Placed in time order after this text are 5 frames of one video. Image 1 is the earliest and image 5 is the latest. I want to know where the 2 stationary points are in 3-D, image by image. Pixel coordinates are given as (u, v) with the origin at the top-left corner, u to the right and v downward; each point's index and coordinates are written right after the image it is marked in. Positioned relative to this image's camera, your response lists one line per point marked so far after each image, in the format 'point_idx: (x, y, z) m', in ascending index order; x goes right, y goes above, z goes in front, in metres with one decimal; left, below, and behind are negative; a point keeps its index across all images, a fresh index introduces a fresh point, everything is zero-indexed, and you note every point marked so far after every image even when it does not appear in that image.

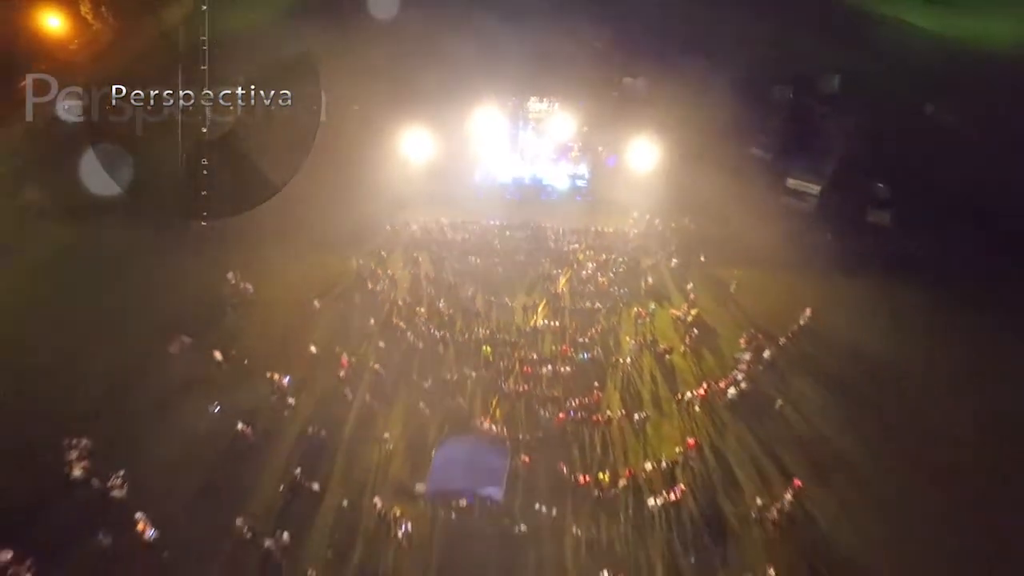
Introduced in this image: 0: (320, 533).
0: (-2.4, -2.9, +7.5) m
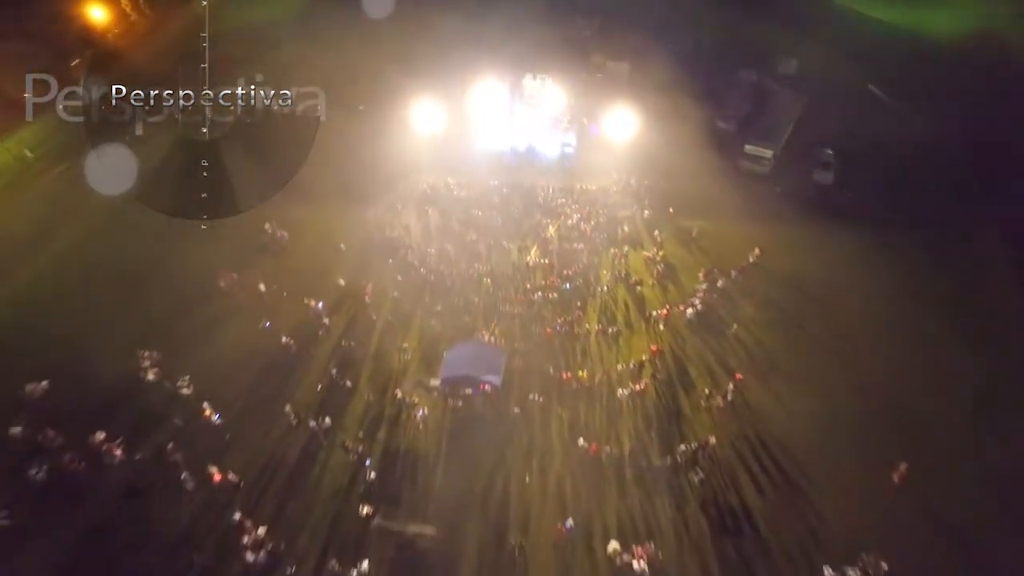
0: (-2.4, -1.9, +9.3) m
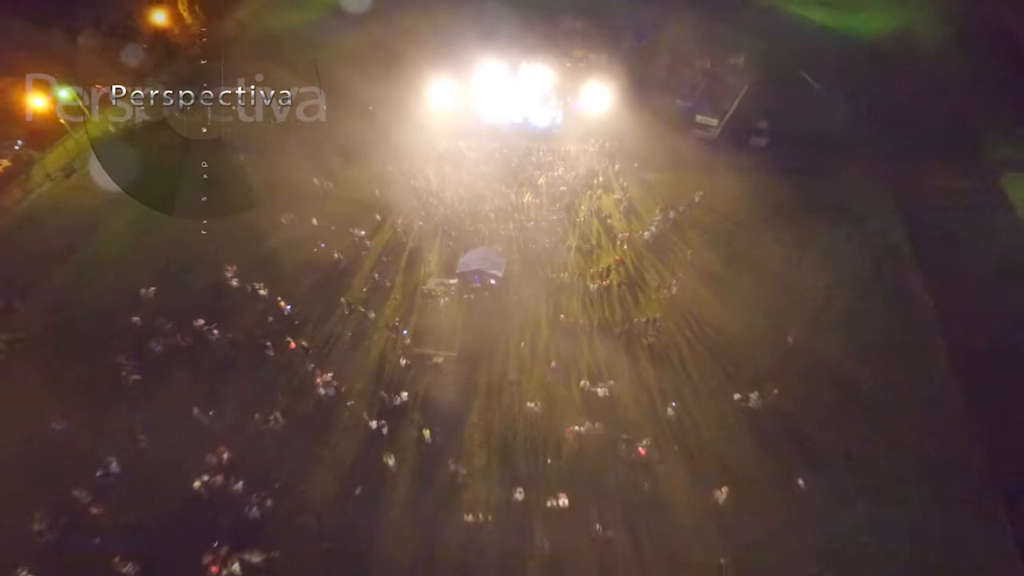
0: (-2.5, -0.3, +12.3) m
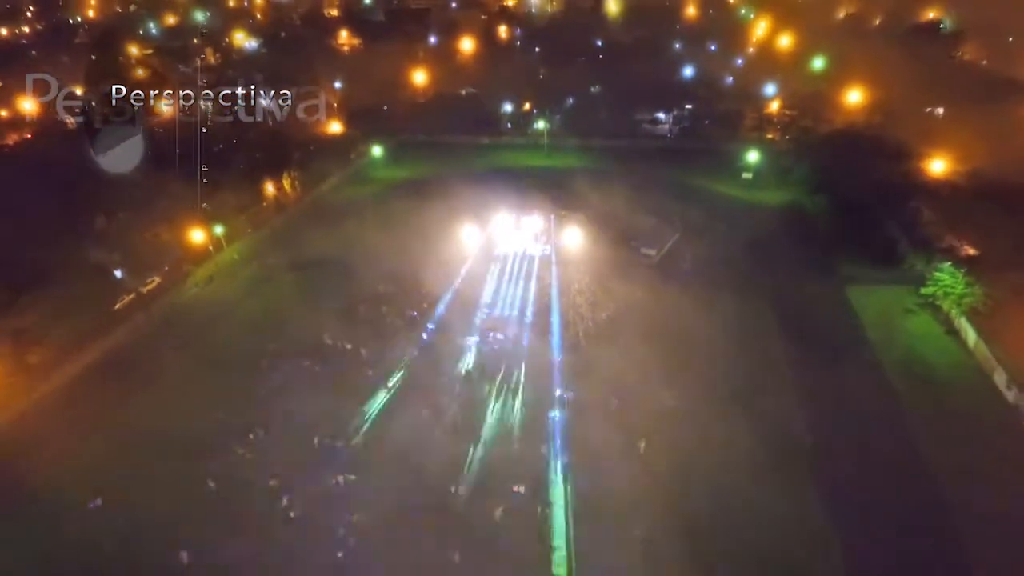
0: (-2.4, -2.0, +18.6) m
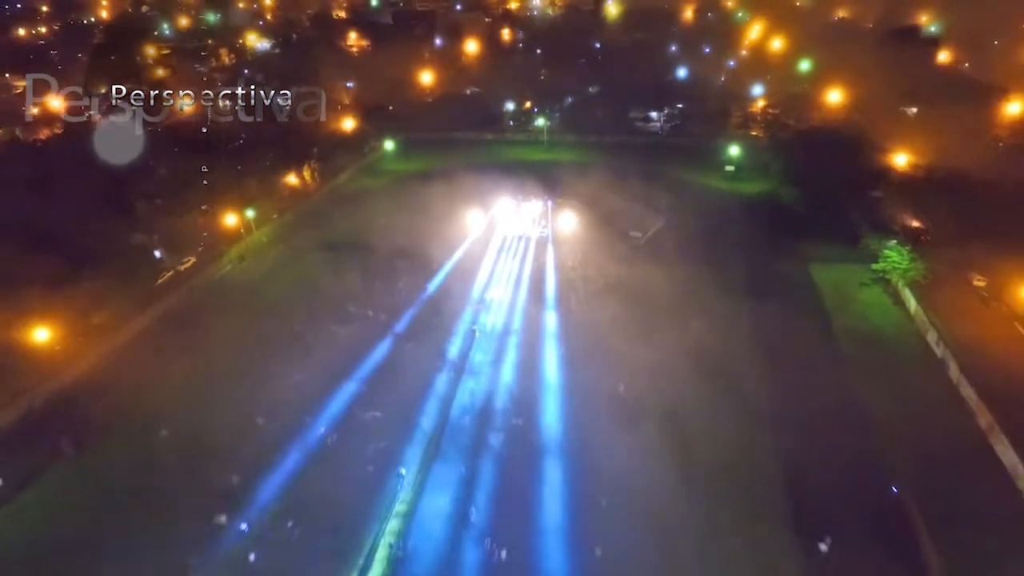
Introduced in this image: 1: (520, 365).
0: (-2.4, -1.1, +21.3) m
1: (+0.2, -2.5, +18.7) m
